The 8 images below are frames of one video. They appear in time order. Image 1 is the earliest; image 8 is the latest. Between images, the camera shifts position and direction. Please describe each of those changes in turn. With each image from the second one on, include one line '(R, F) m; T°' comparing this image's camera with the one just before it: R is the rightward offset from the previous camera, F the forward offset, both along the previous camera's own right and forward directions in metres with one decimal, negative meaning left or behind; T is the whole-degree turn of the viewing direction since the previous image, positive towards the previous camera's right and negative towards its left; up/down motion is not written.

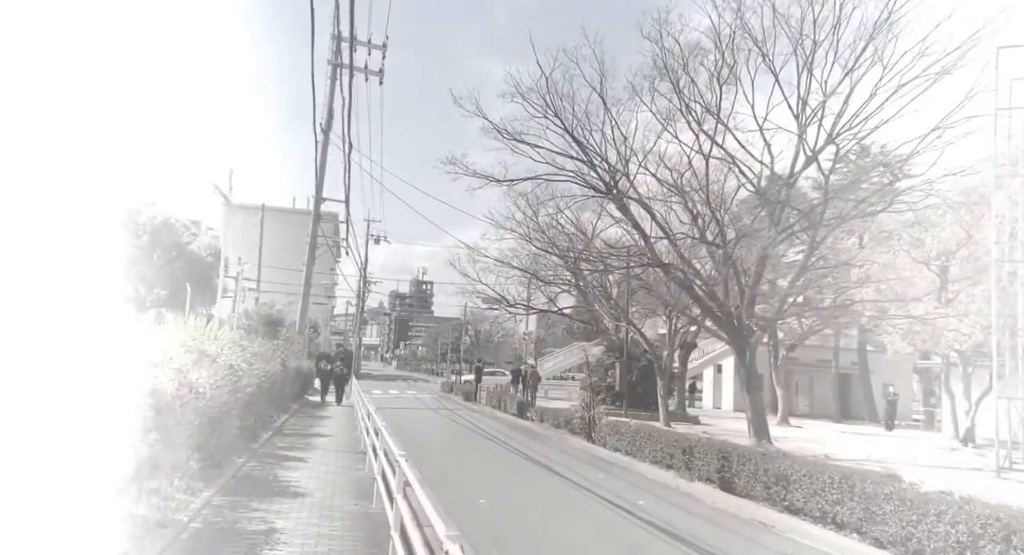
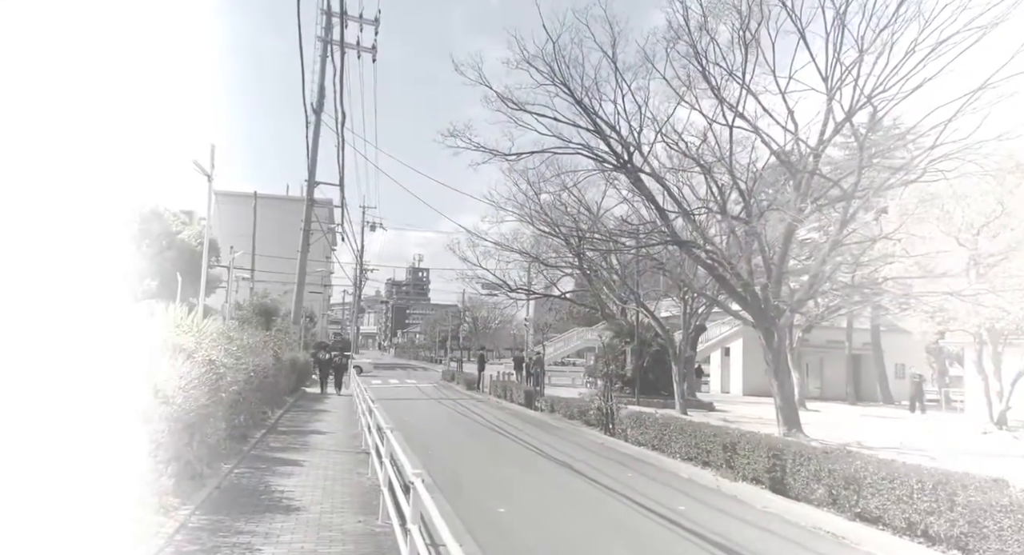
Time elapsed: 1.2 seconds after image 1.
(-0.2, +1.0) m; 0°
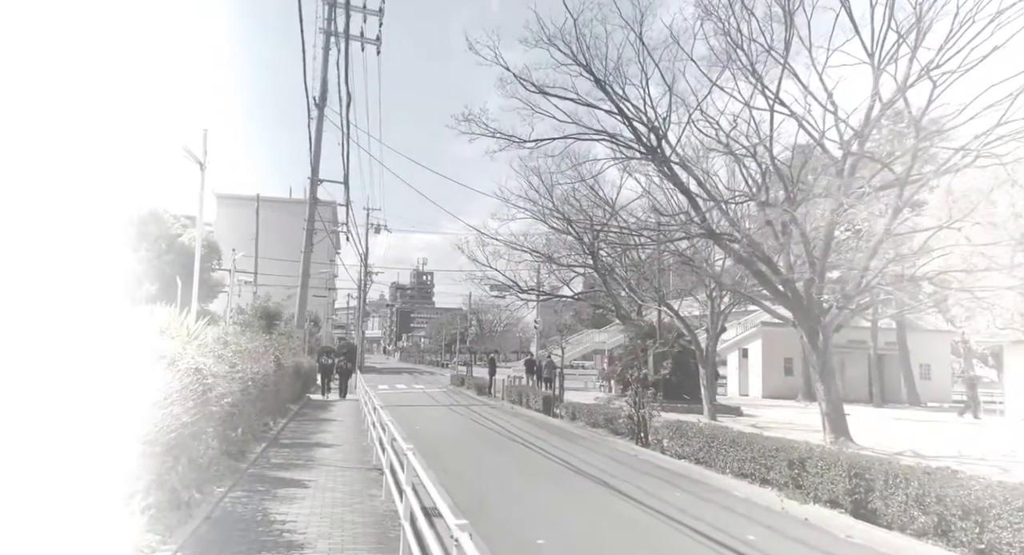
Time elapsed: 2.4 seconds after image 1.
(-0.3, +1.0) m; 0°
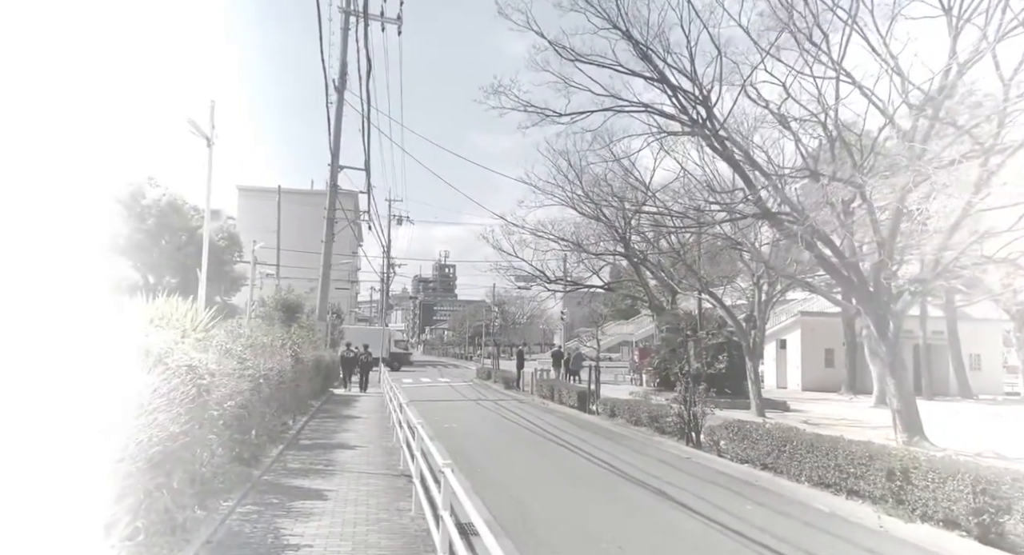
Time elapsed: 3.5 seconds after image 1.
(-0.2, +0.9) m; -2°
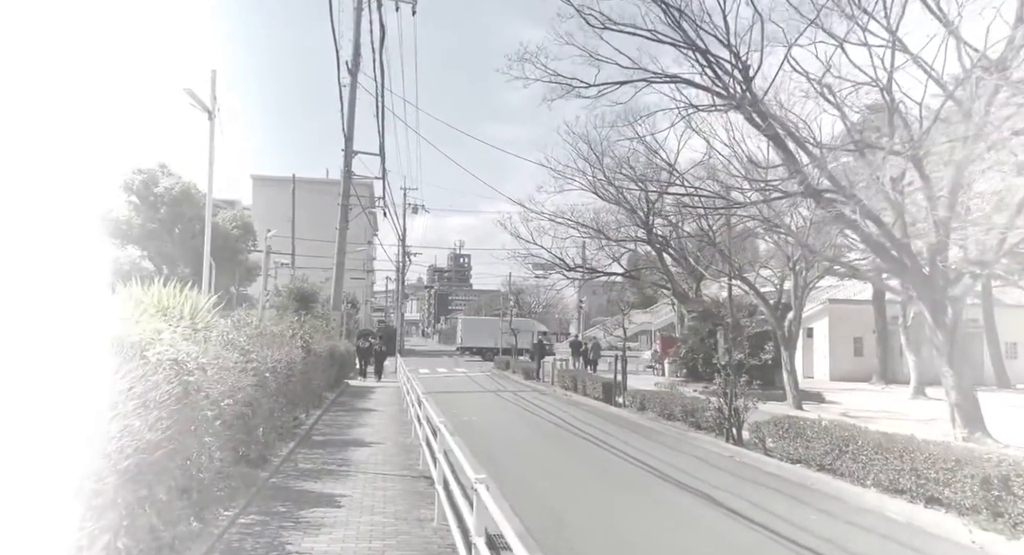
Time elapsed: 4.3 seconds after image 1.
(-0.1, +0.7) m; -1°
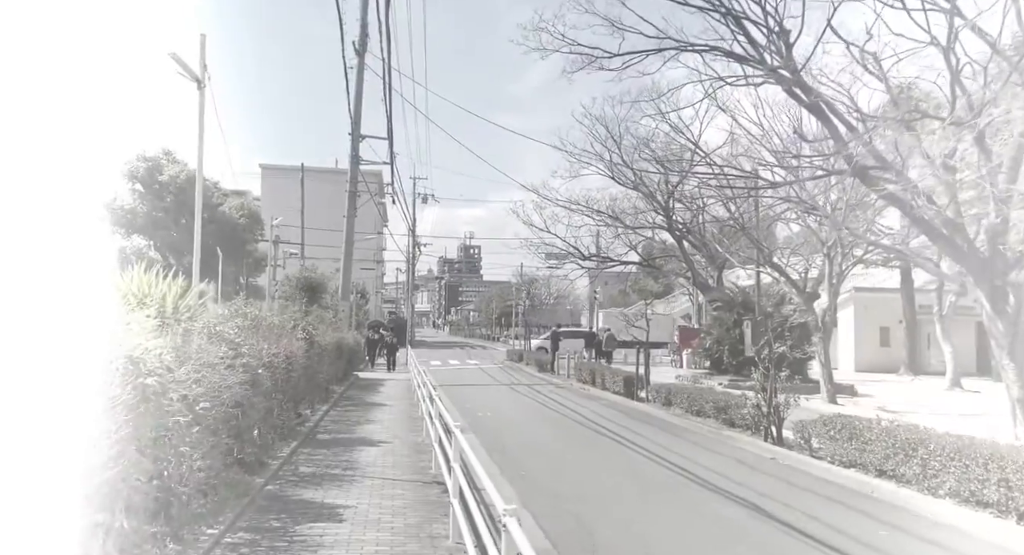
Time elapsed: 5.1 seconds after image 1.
(-0.1, +0.7) m; -1°
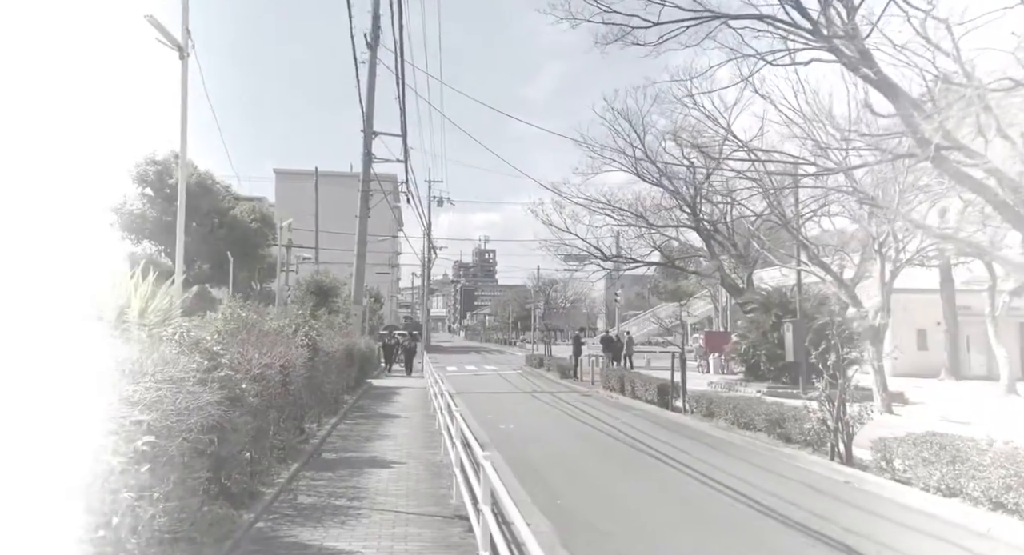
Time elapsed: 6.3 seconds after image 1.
(-0.2, +1.0) m; -1°
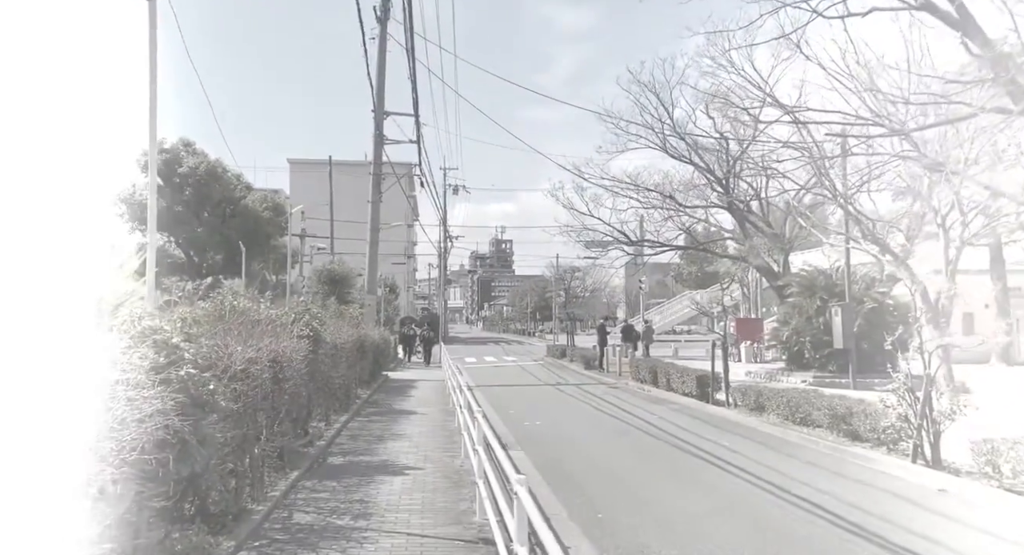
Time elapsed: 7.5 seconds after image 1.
(-0.1, +1.0) m; -1°
